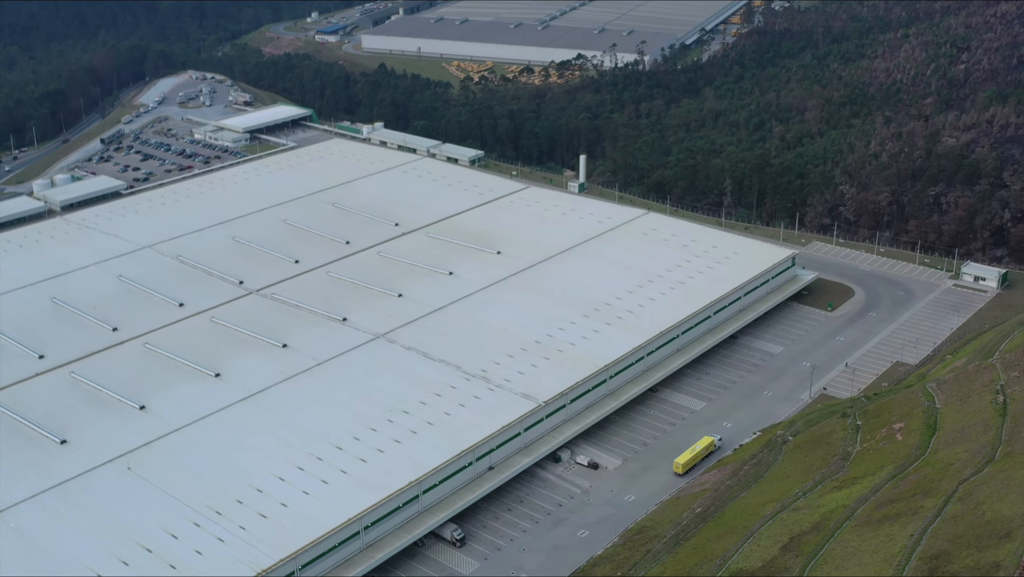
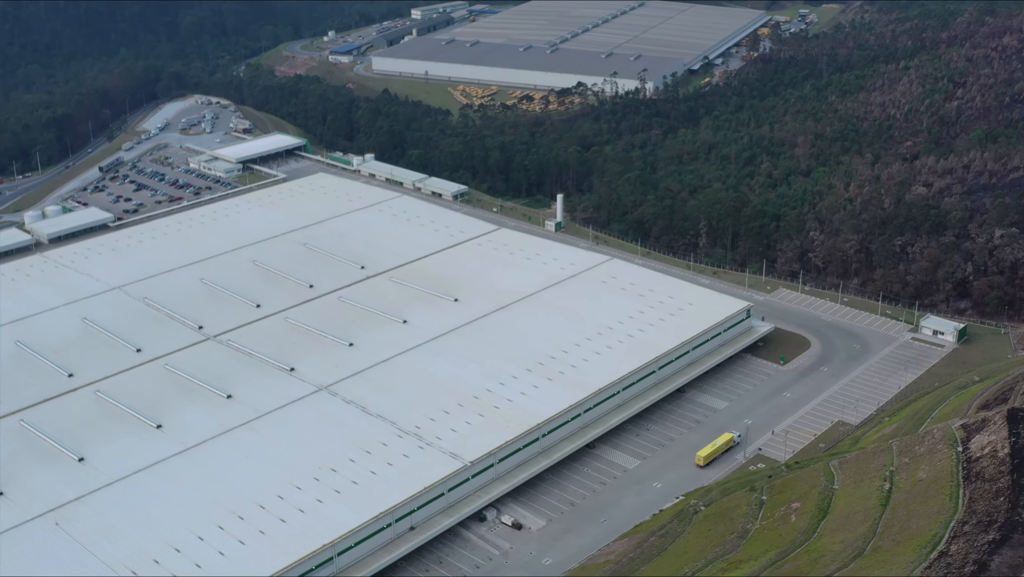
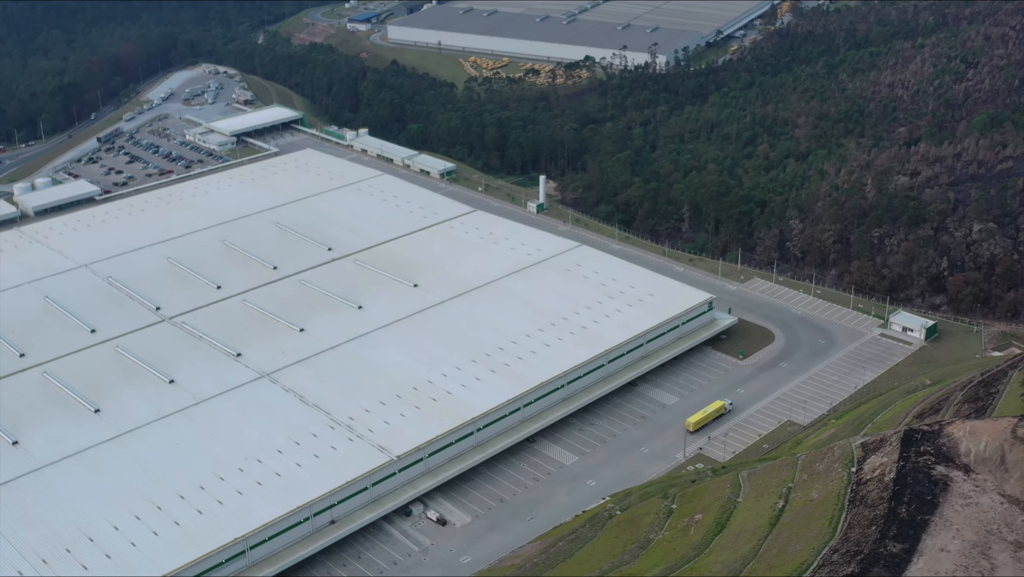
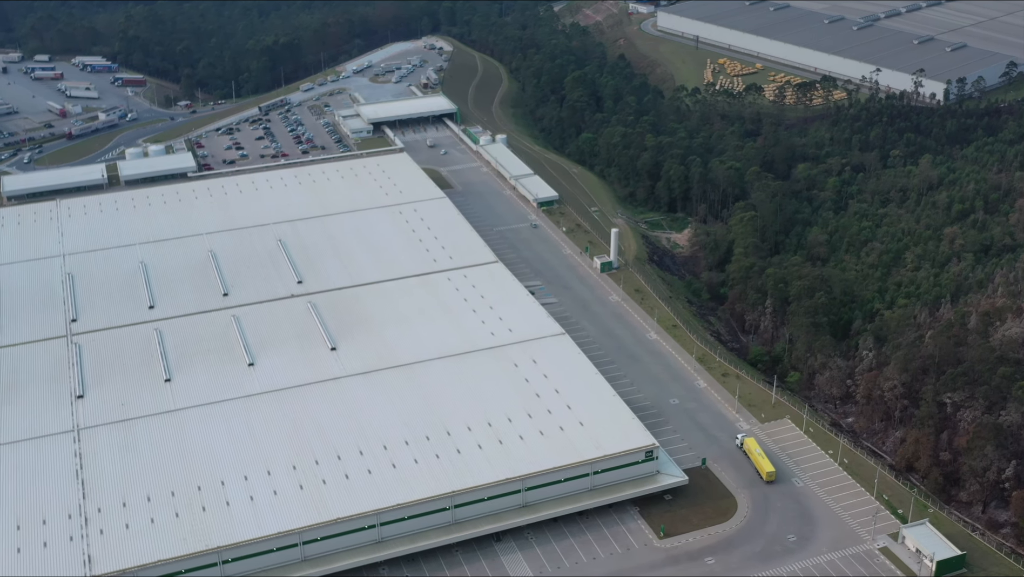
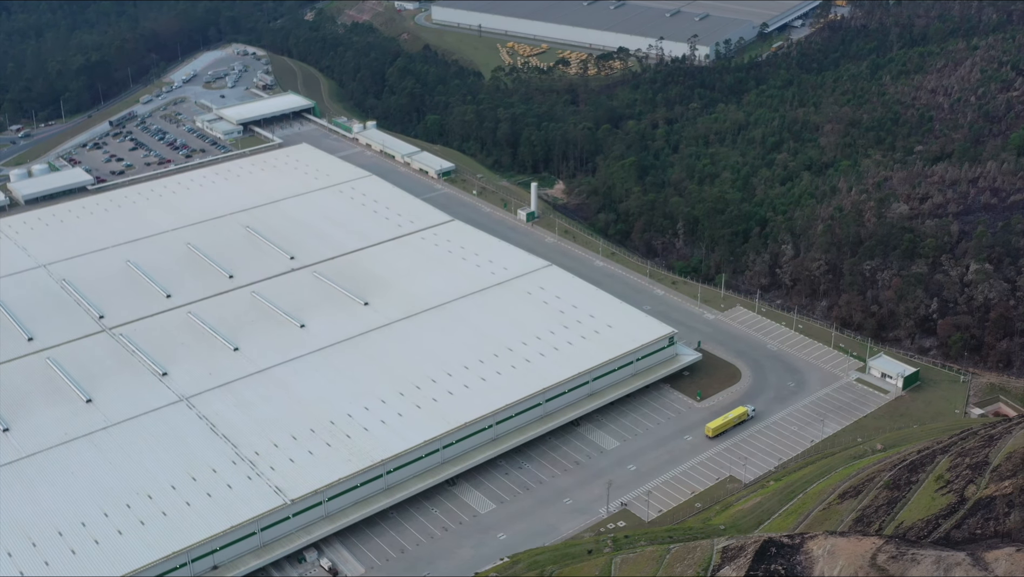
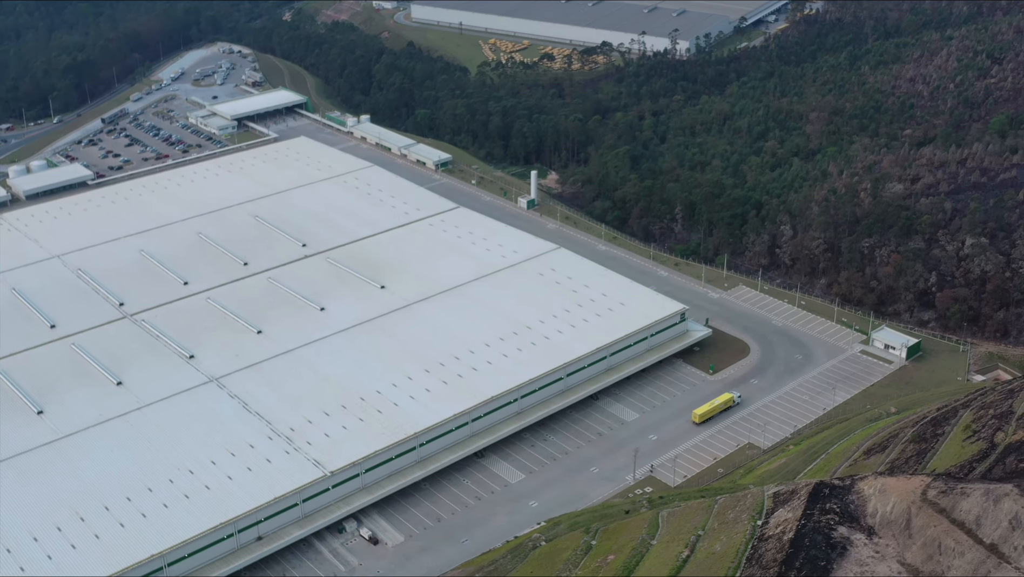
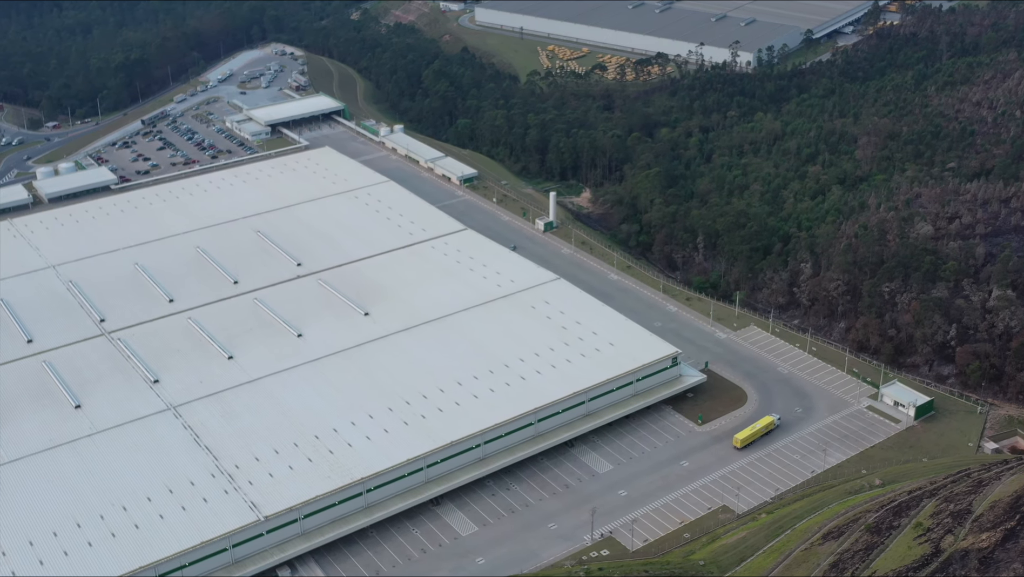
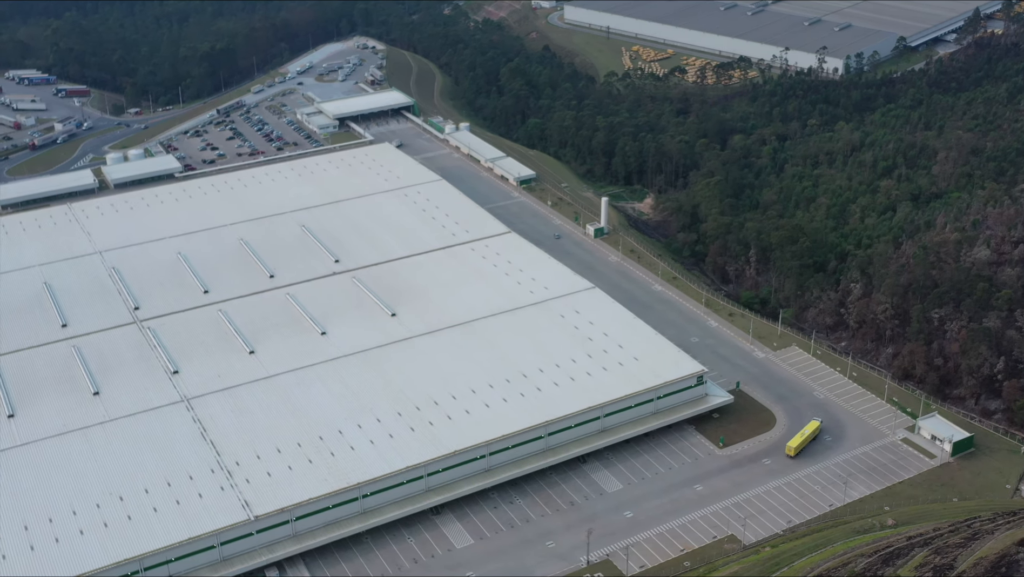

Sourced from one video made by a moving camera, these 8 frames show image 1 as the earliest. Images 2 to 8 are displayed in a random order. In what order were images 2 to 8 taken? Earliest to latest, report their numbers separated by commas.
2, 3, 6, 5, 7, 8, 4
